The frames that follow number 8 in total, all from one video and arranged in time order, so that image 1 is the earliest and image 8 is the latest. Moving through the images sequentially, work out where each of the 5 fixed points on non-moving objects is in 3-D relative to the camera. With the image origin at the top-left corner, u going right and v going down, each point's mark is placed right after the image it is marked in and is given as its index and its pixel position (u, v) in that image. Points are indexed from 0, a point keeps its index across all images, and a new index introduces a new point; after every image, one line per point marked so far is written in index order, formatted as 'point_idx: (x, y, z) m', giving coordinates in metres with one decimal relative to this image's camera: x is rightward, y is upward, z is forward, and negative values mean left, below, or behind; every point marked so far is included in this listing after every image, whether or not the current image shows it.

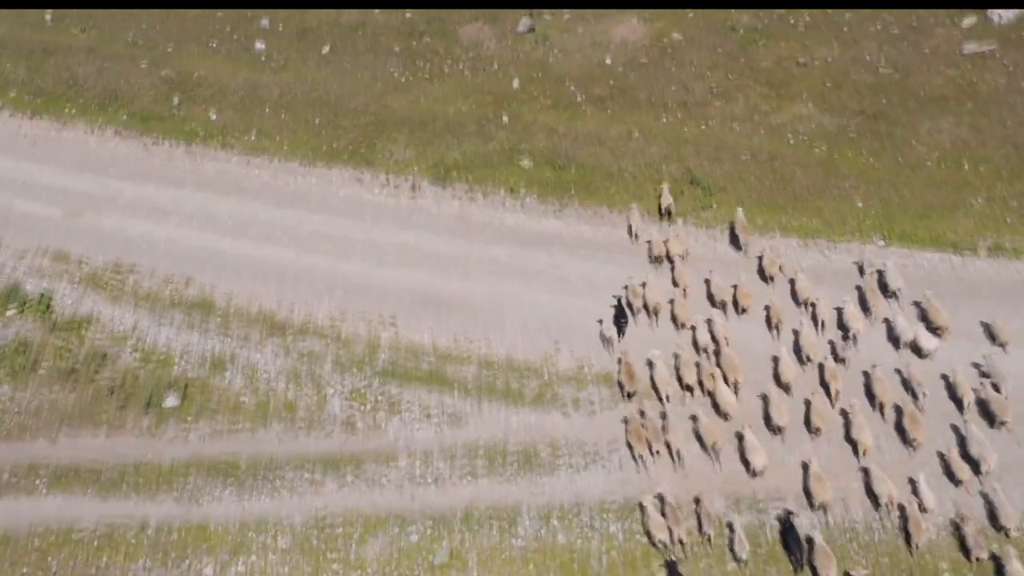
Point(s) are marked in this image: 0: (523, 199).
0: (+0.6, +4.6, +19.3) m
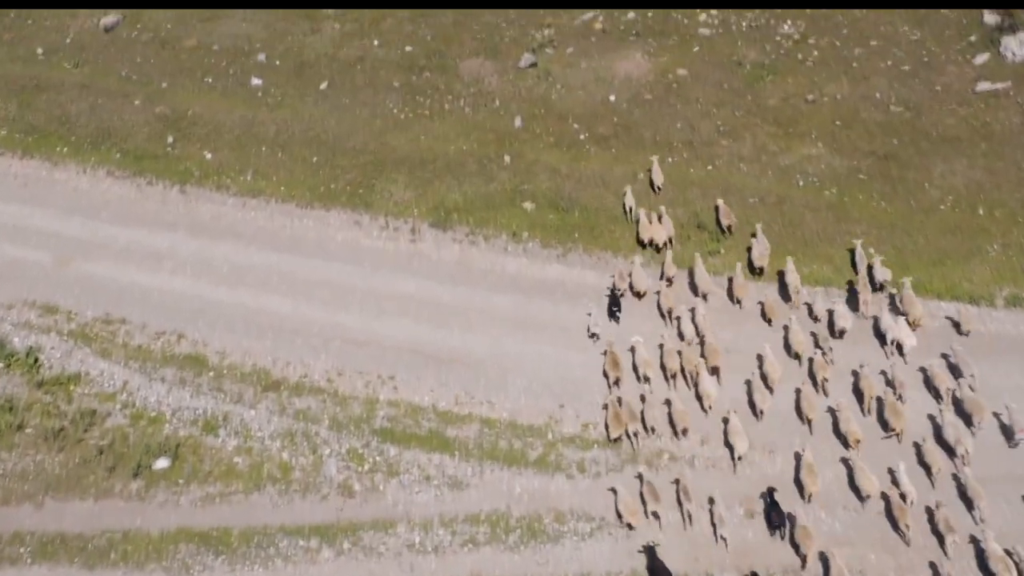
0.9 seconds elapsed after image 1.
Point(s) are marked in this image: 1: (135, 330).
0: (+0.7, +2.3, +18.8) m
1: (-16.9, -1.9, +16.9) m
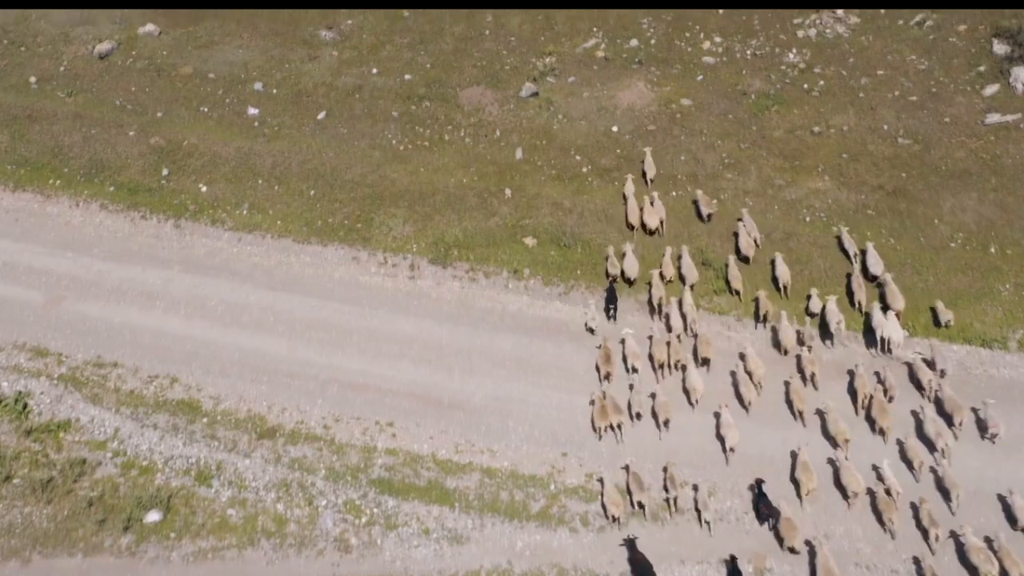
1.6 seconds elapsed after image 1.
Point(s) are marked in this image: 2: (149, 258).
0: (+0.8, +0.4, +18.4) m
1: (-16.9, -3.8, +16.5) m
2: (-17.9, +1.5, +18.6) m
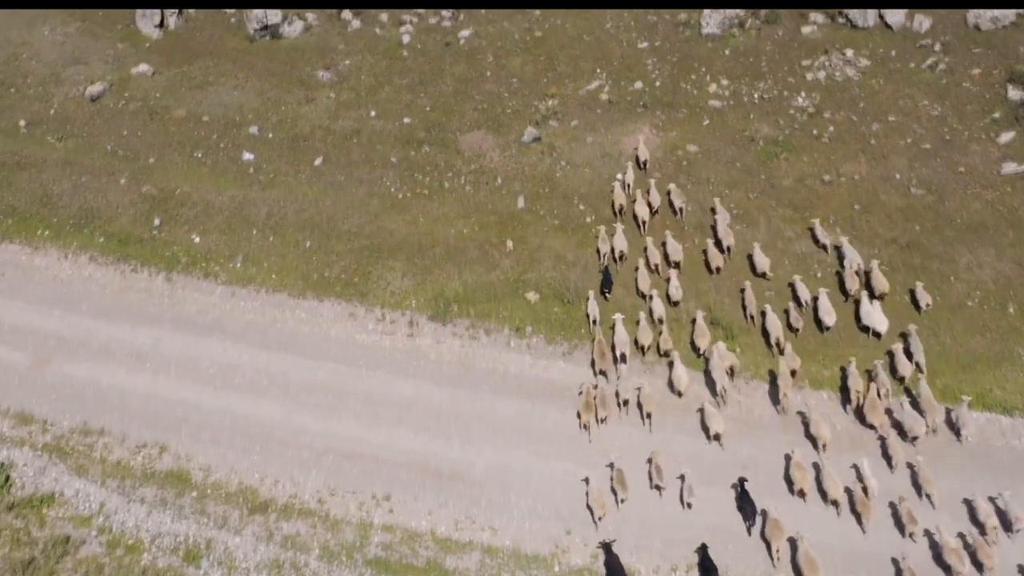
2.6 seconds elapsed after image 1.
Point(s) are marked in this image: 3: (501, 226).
0: (+0.8, -2.4, +17.8) m
1: (-16.8, -6.5, +15.8) m
2: (-17.8, -1.3, +18.0) m
3: (-0.6, +3.2, +19.6) m
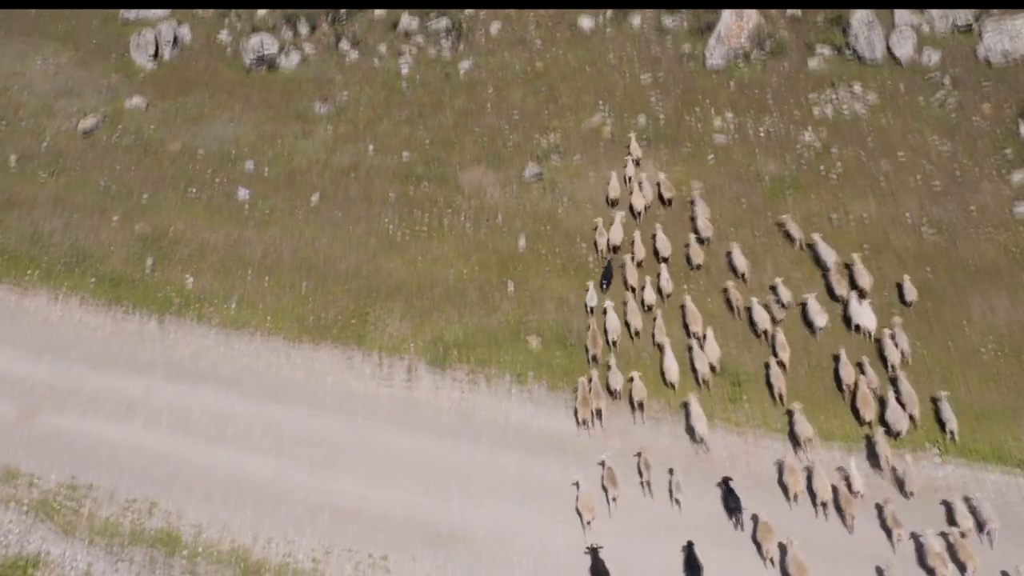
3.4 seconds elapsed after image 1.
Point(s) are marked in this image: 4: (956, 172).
0: (+0.9, -4.5, +17.3) m
1: (-16.7, -8.7, +15.3) m
2: (-17.8, -3.4, +17.5) m
3: (-0.5, +1.1, +19.1) m
4: (+23.1, +6.1, +19.6) m
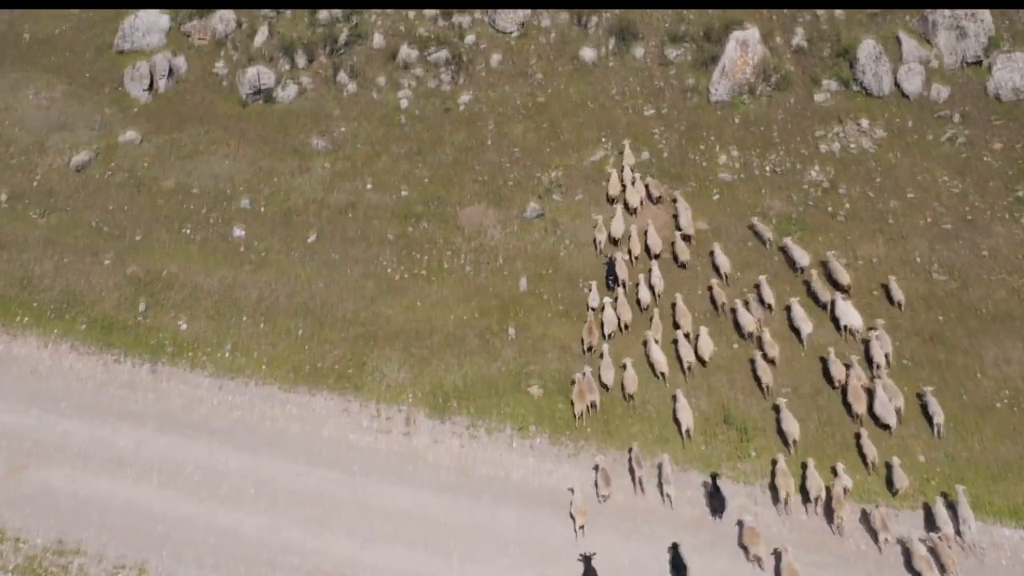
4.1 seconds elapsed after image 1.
0: (+0.9, -6.7, +16.8) m
1: (-16.7, -10.9, +14.9) m
2: (-17.7, -5.7, +17.1) m
3: (-0.5, -1.1, +18.7) m
4: (+23.2, +3.8, +19.2) m
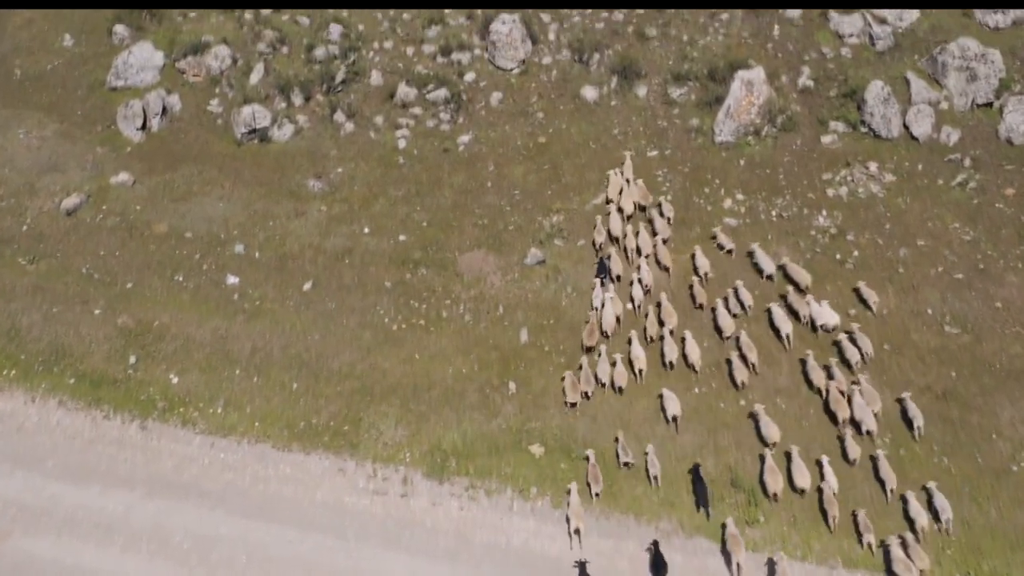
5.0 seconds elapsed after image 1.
0: (+1.0, -9.3, +16.3) m
1: (-16.7, -13.4, +14.3) m
2: (-17.7, -8.2, +16.5) m
3: (-0.4, -3.7, +18.2) m
4: (+23.2, +1.3, +18.7) m
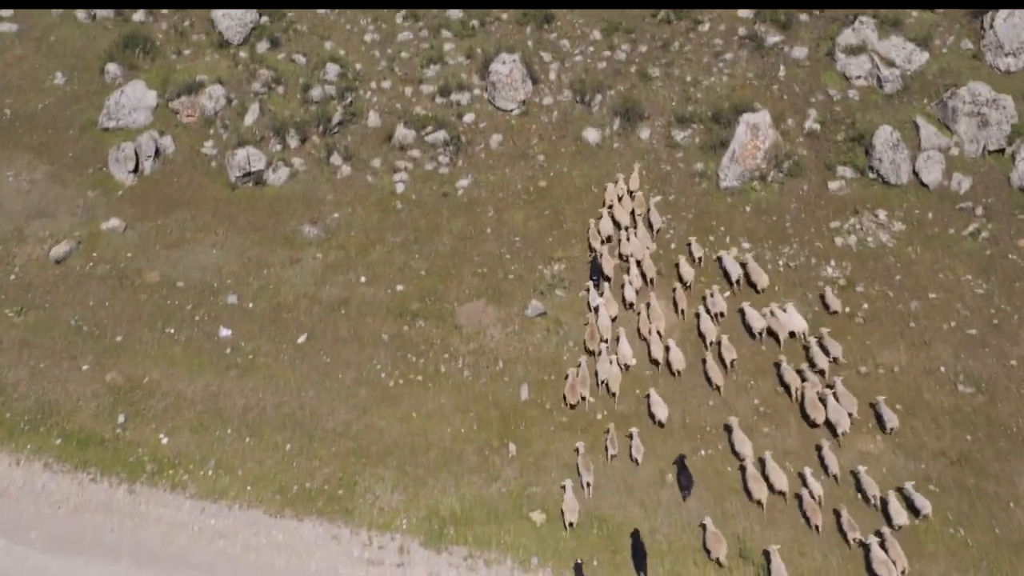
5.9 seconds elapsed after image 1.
0: (+1.0, -11.9, +15.7) m
1: (-16.6, -16.1, +13.7) m
2: (-17.7, -10.9, +16.0) m
3: (-0.4, -6.4, +17.6) m
4: (+23.2, -1.4, +18.2) m
